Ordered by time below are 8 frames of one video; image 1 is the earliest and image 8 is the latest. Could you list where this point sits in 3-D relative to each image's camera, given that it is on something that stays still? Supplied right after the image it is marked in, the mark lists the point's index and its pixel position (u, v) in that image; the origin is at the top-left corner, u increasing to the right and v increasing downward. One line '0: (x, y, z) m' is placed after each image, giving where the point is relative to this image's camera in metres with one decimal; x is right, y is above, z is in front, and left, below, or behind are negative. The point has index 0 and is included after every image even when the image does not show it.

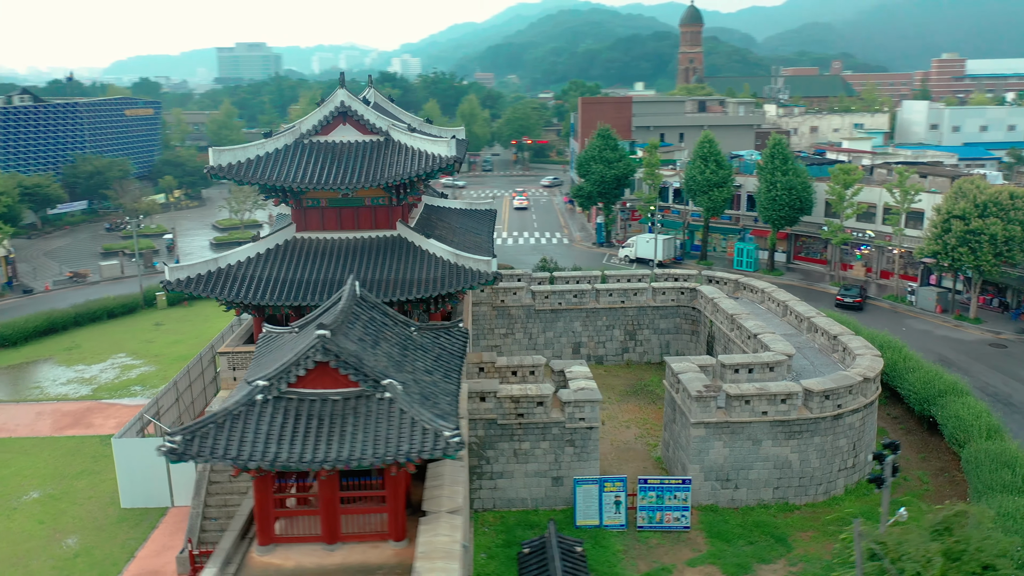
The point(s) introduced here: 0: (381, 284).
0: (-3.2, +0.1, +18.9) m
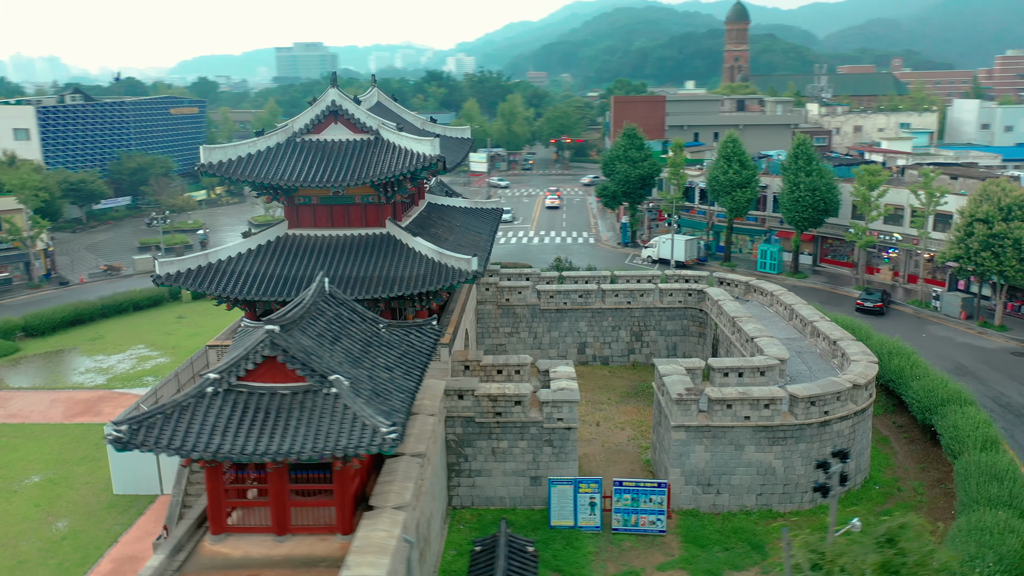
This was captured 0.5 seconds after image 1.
0: (-3.7, +0.2, +19.2) m
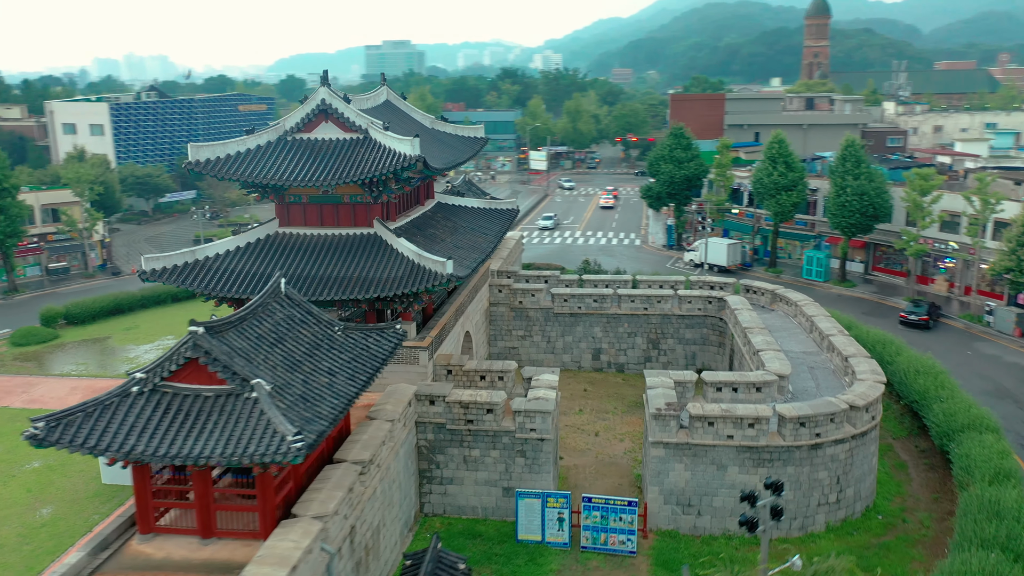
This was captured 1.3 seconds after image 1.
0: (-4.2, +0.2, +19.0) m
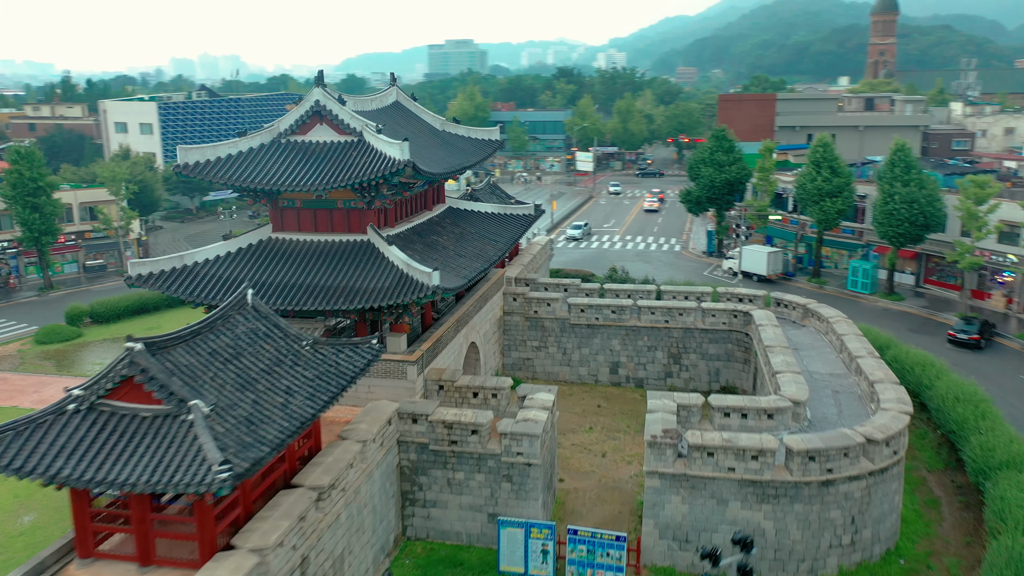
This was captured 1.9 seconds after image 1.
0: (-4.4, 0.0, +18.3) m
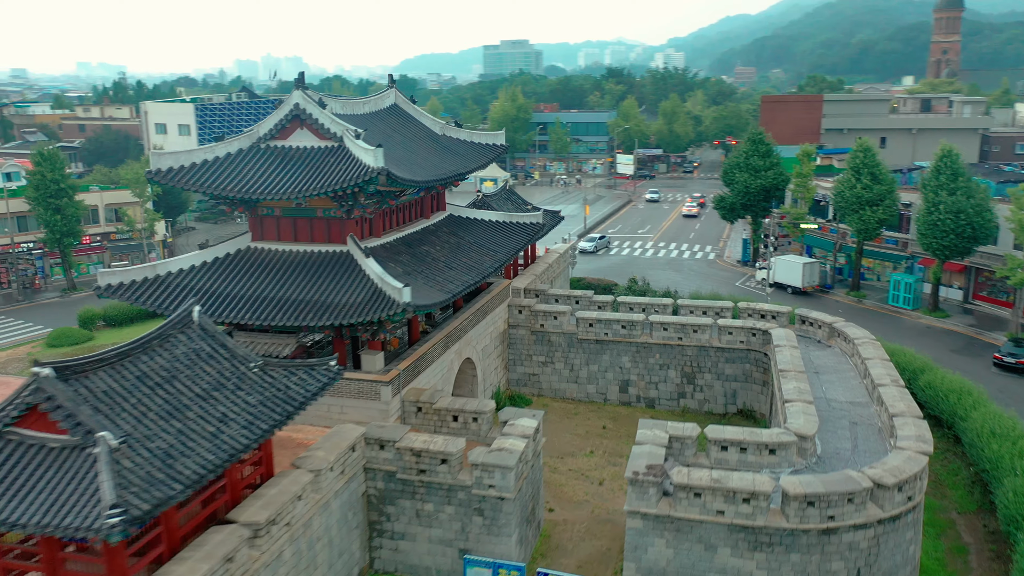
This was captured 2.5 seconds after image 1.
0: (-4.8, -0.4, +17.3) m
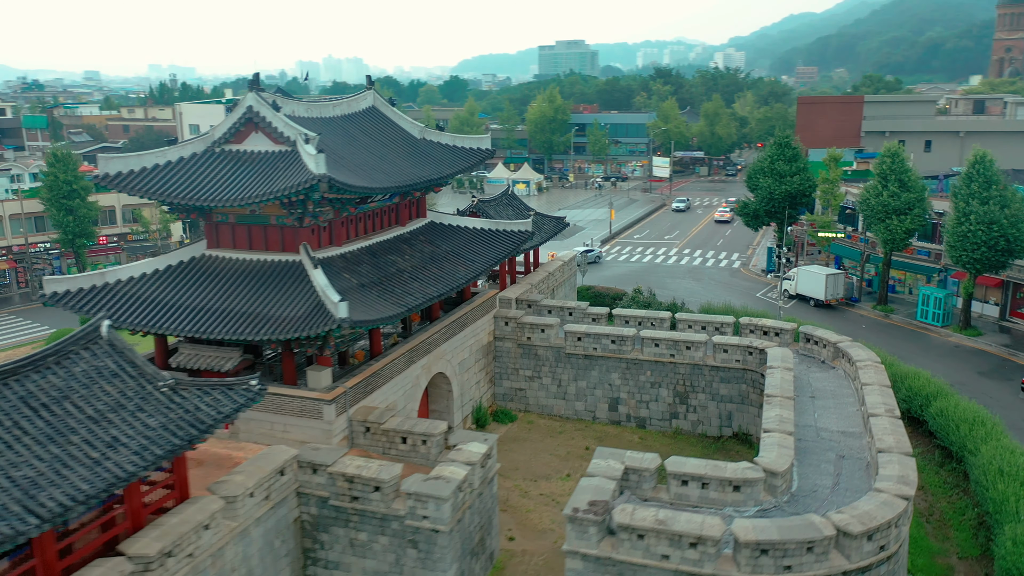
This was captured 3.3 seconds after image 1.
0: (-5.8, -0.6, +16.5) m
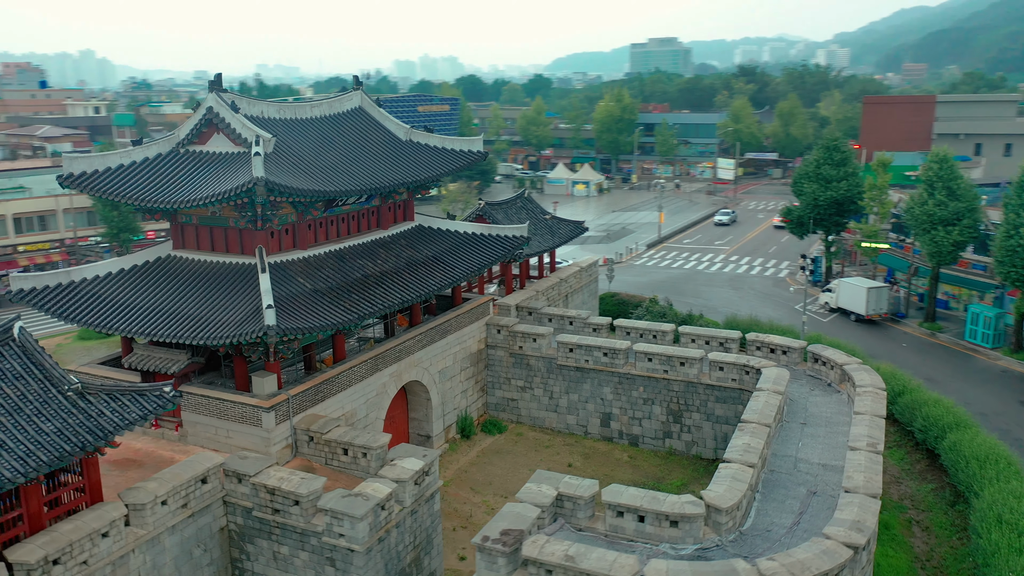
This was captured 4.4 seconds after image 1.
0: (-7.0, -0.7, +16.4) m
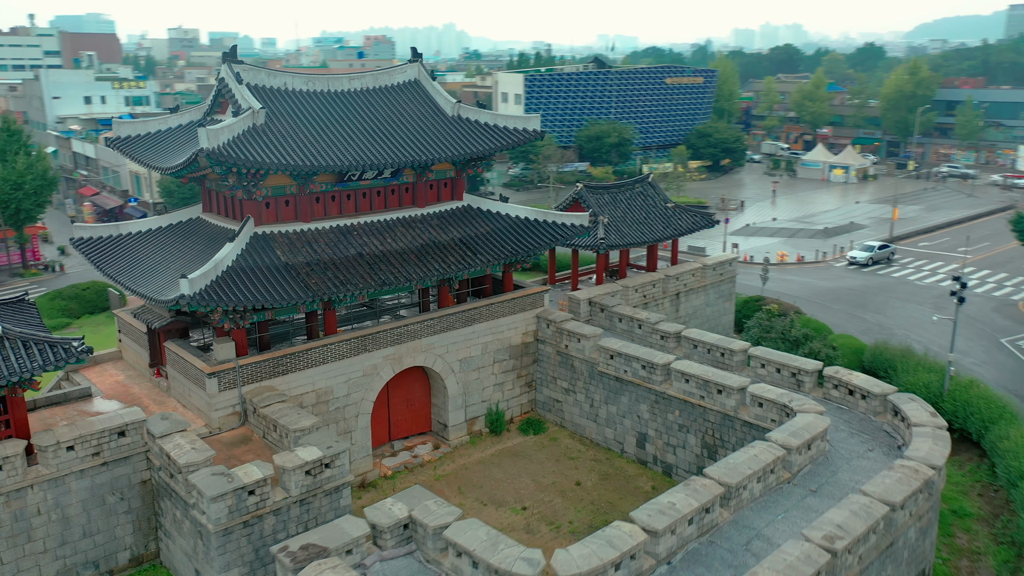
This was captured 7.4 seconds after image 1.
0: (-8.1, +0.2, +17.5) m
